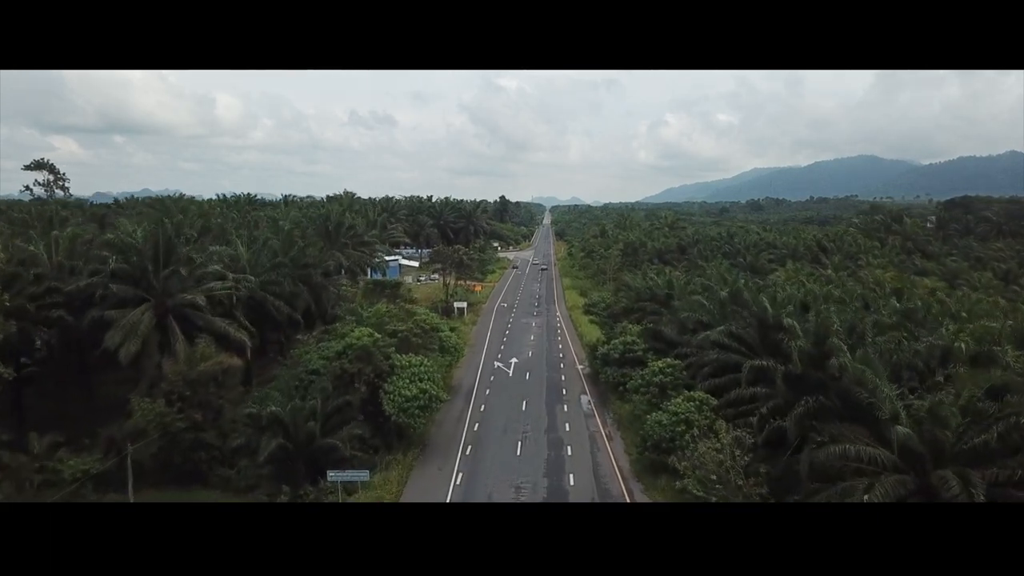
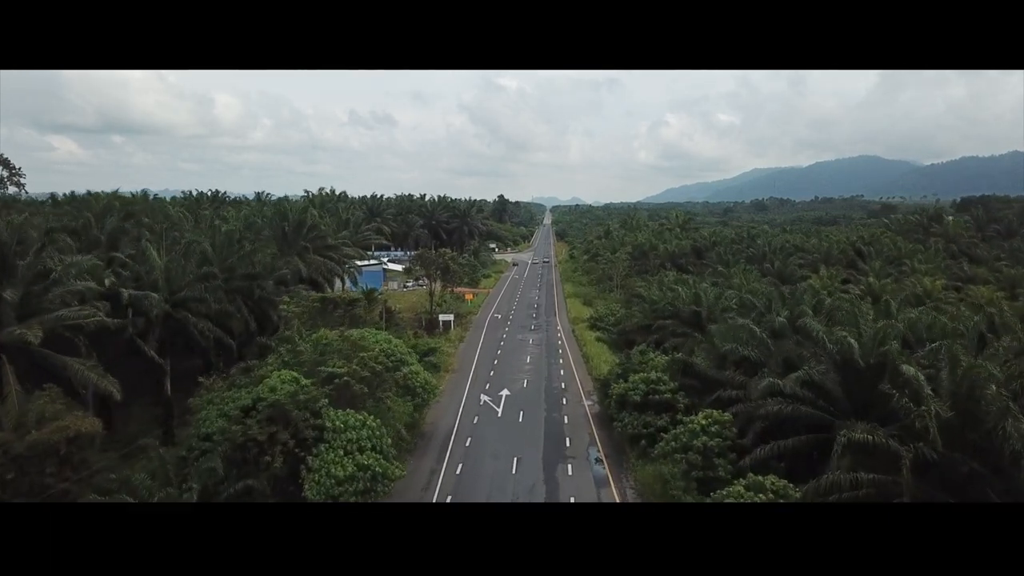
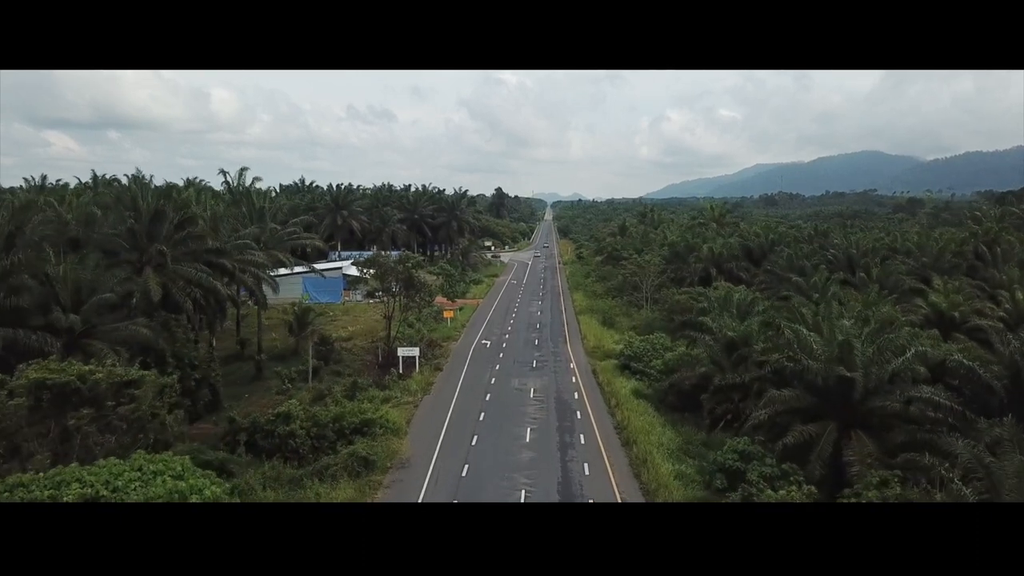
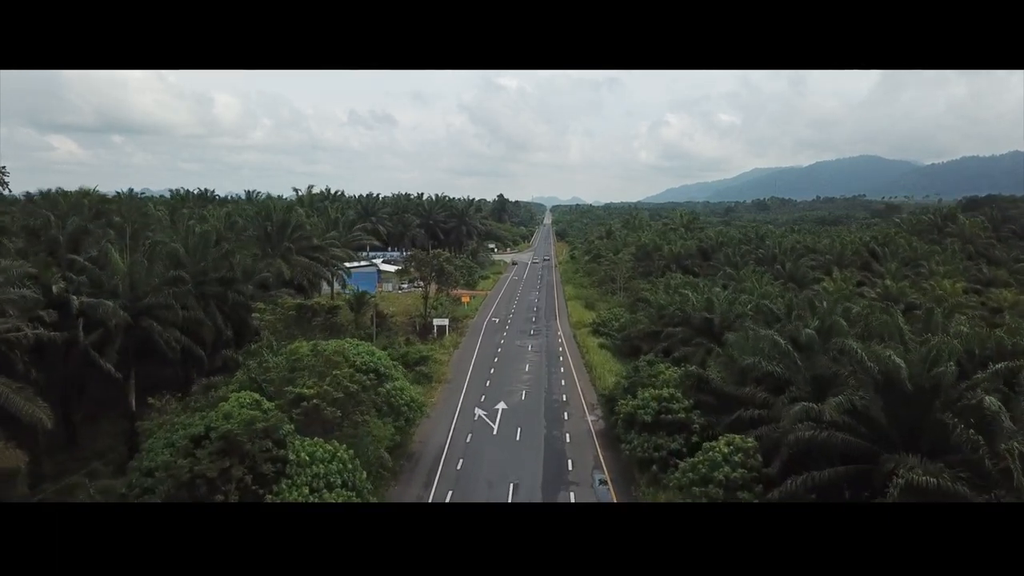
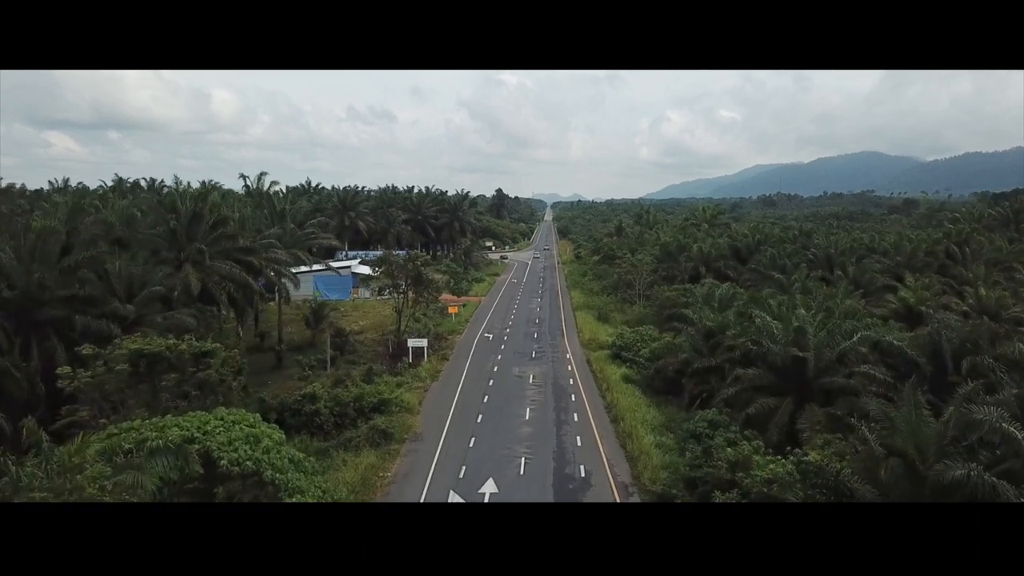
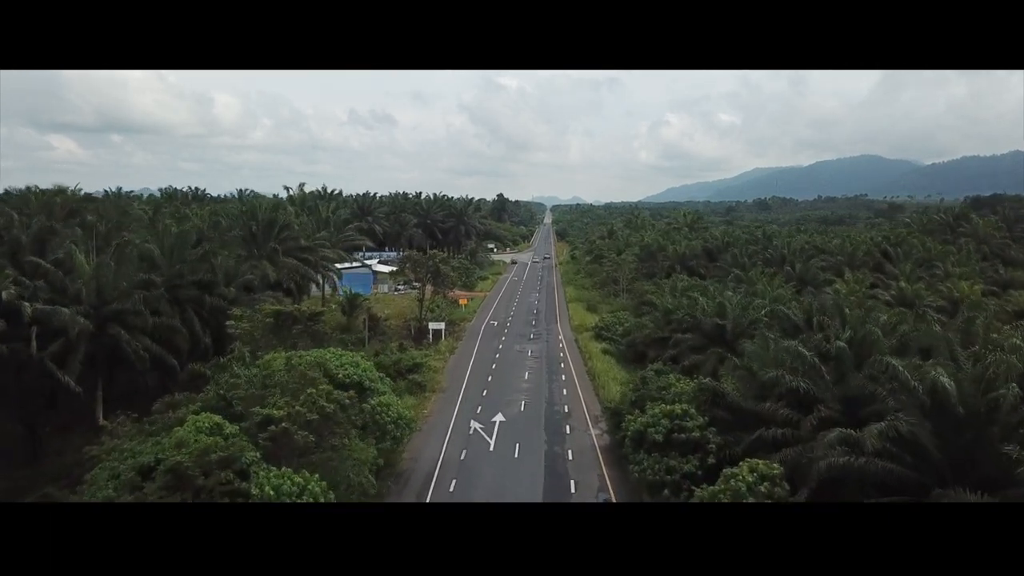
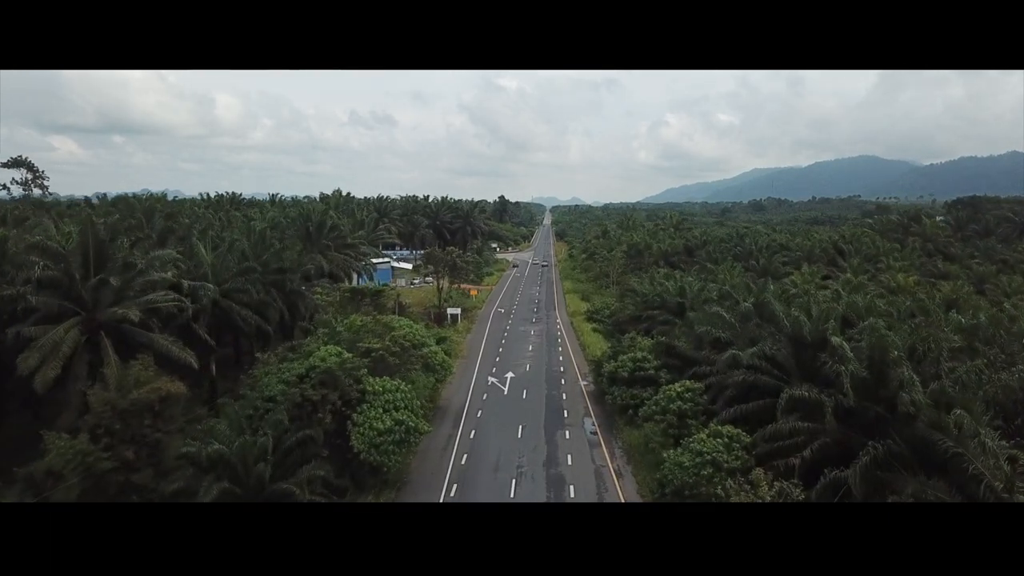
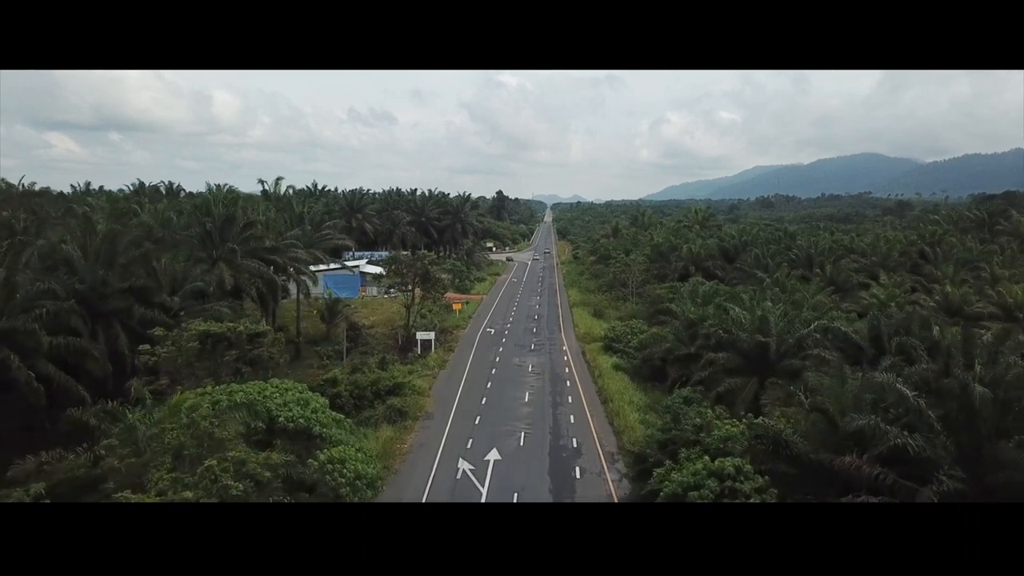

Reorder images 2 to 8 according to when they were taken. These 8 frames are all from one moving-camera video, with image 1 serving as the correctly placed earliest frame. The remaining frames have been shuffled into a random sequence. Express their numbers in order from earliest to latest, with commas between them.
7, 2, 4, 6, 8, 5, 3
